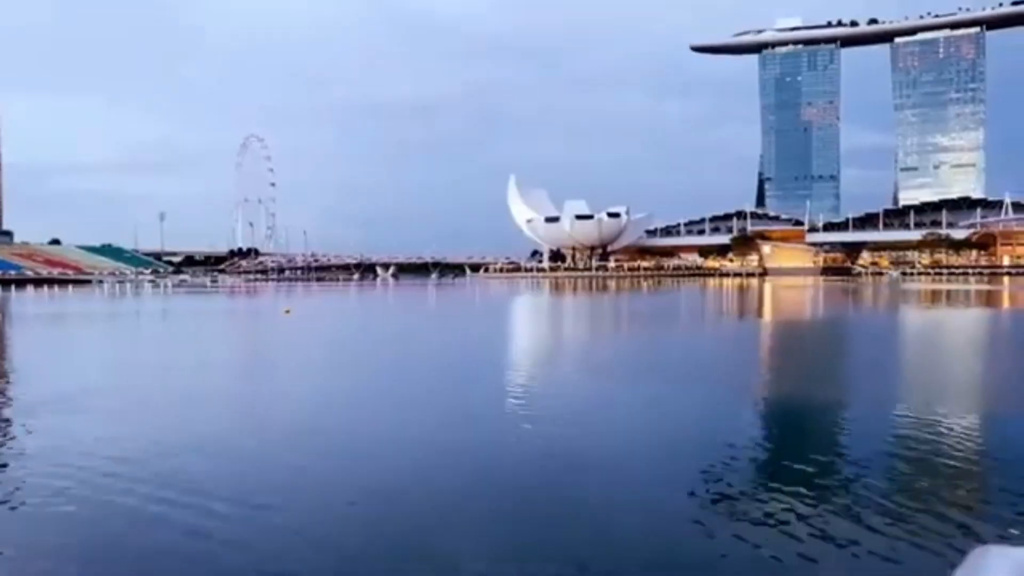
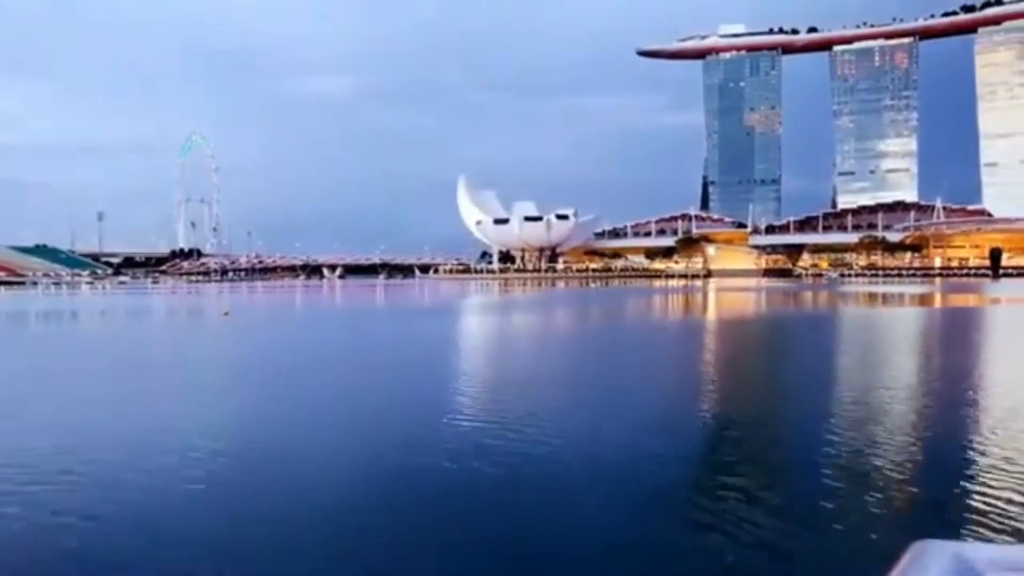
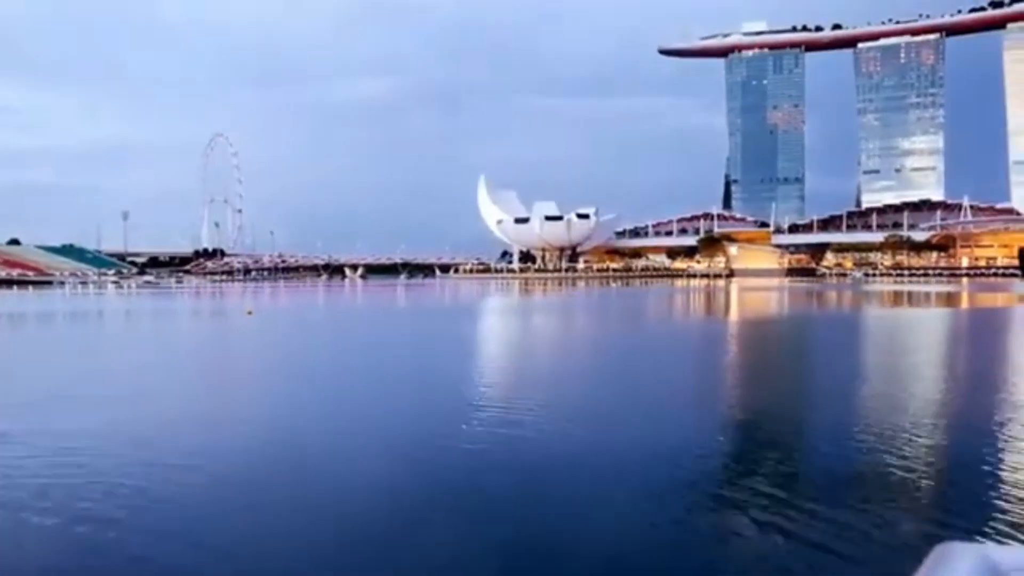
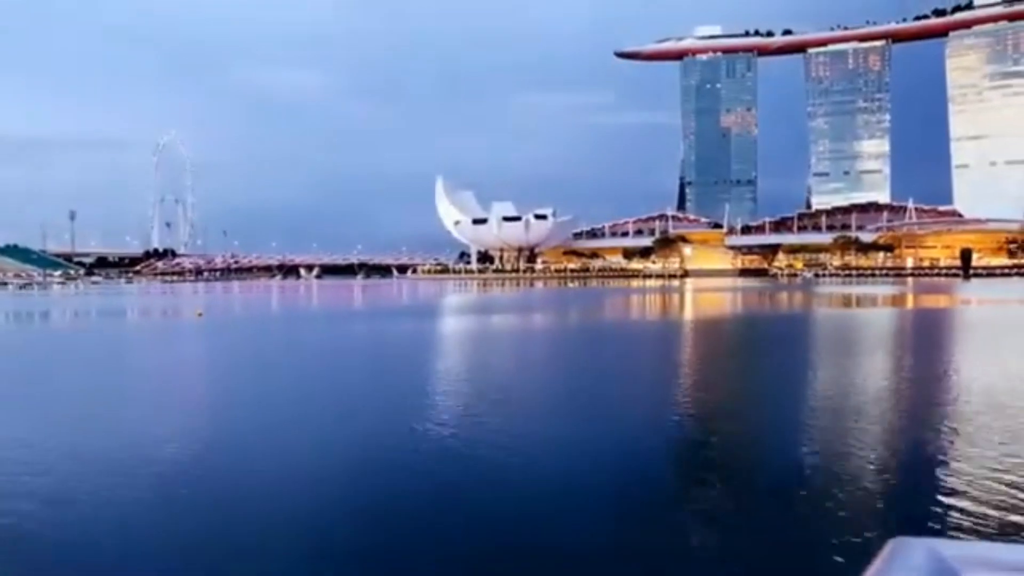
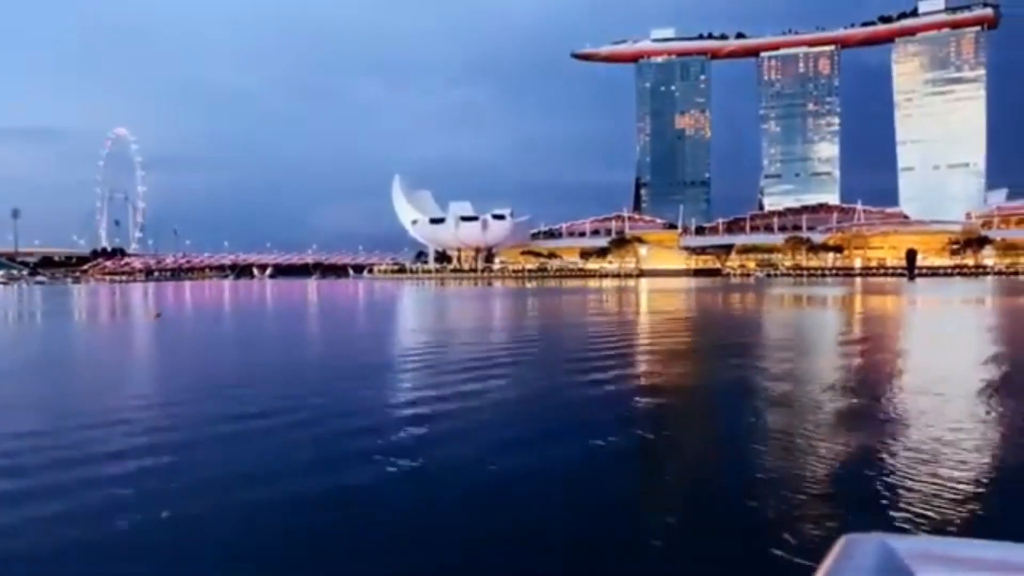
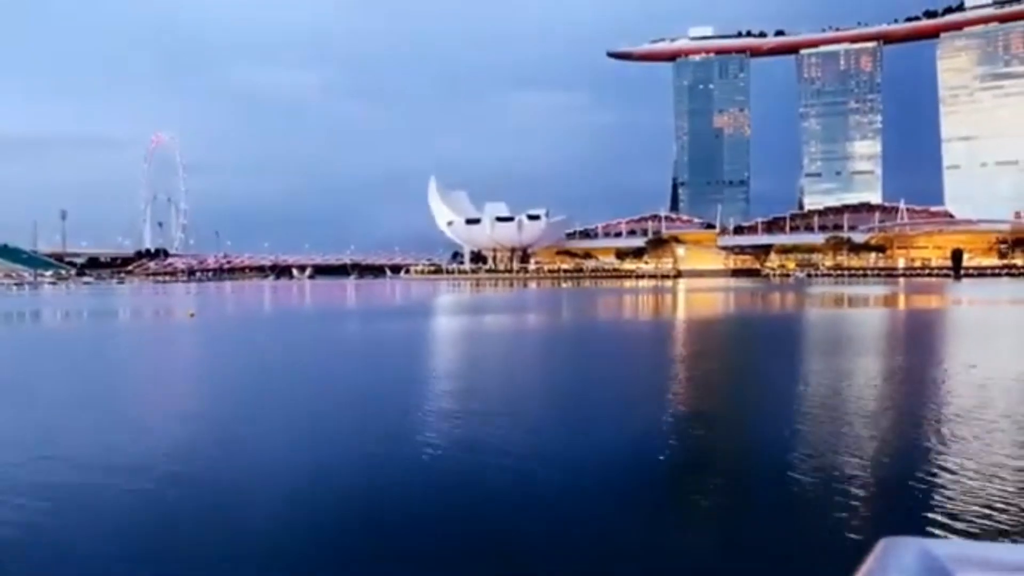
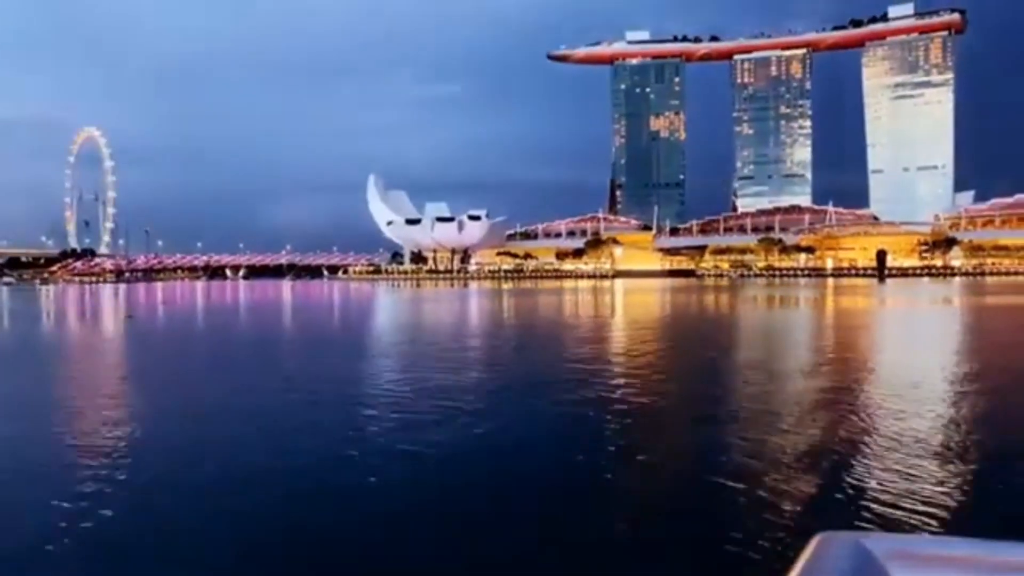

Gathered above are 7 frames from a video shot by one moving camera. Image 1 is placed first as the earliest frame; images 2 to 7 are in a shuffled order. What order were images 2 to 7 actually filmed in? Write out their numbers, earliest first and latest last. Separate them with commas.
3, 2, 4, 6, 5, 7
